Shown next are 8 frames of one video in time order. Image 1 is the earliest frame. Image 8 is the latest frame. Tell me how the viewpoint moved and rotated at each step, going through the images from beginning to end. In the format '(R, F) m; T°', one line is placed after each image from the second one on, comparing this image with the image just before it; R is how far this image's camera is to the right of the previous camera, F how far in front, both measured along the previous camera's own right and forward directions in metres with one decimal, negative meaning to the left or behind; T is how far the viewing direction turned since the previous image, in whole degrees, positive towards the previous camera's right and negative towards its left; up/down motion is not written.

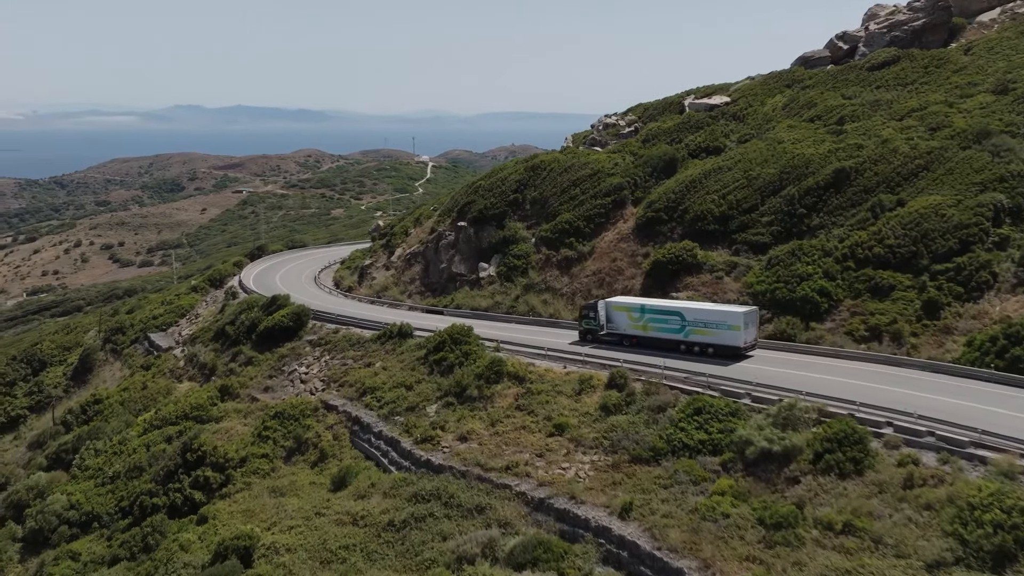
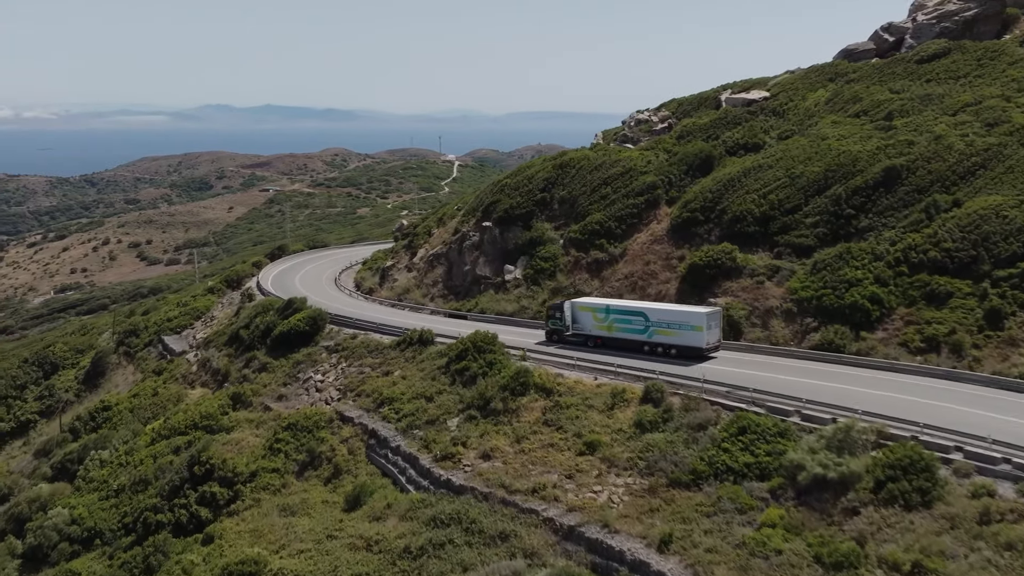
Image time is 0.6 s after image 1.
(0.0, +1.9) m; -2°
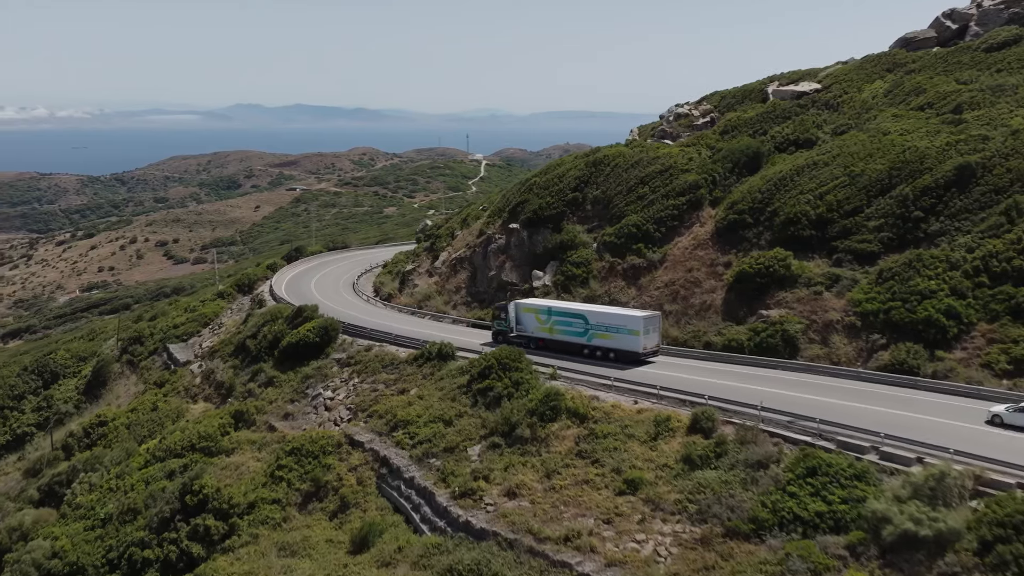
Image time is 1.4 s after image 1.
(-0.1, +3.0) m; -2°
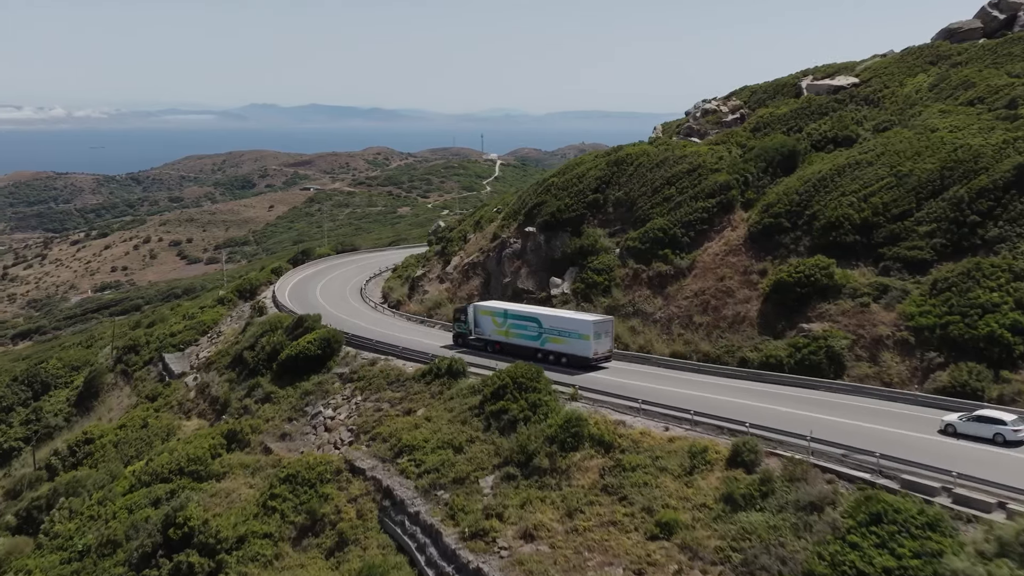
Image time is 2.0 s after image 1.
(-0.1, +2.4) m; -1°
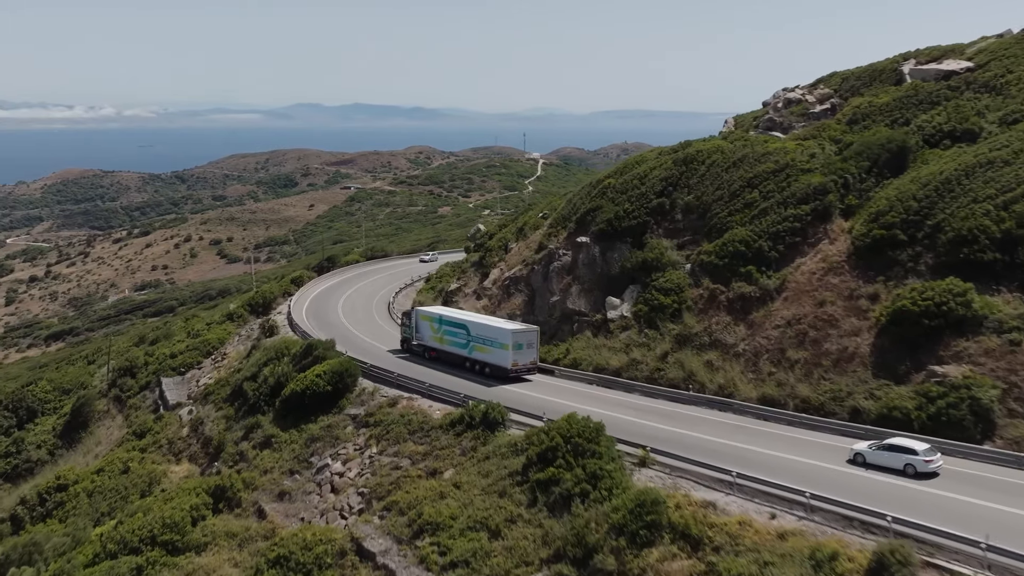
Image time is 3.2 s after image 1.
(-0.2, +5.3) m; -2°
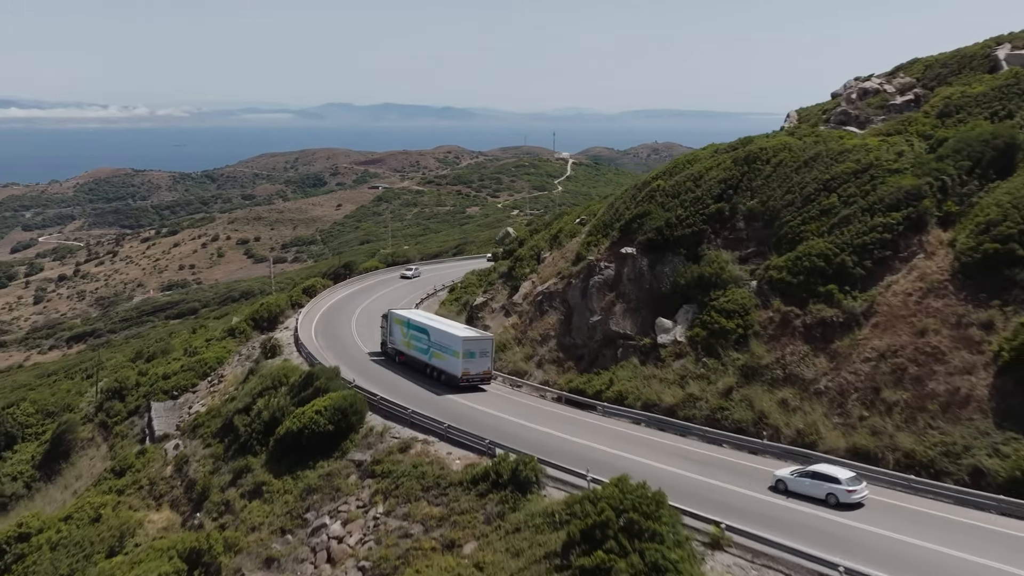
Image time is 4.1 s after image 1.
(-0.2, +3.9) m; -2°
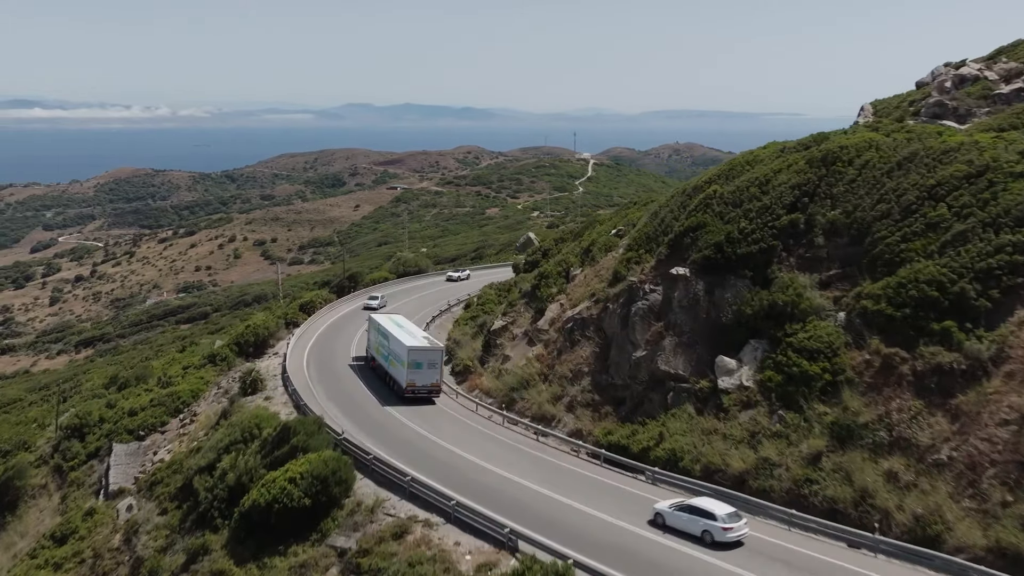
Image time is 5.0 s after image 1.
(-0.1, +4.6) m; -1°
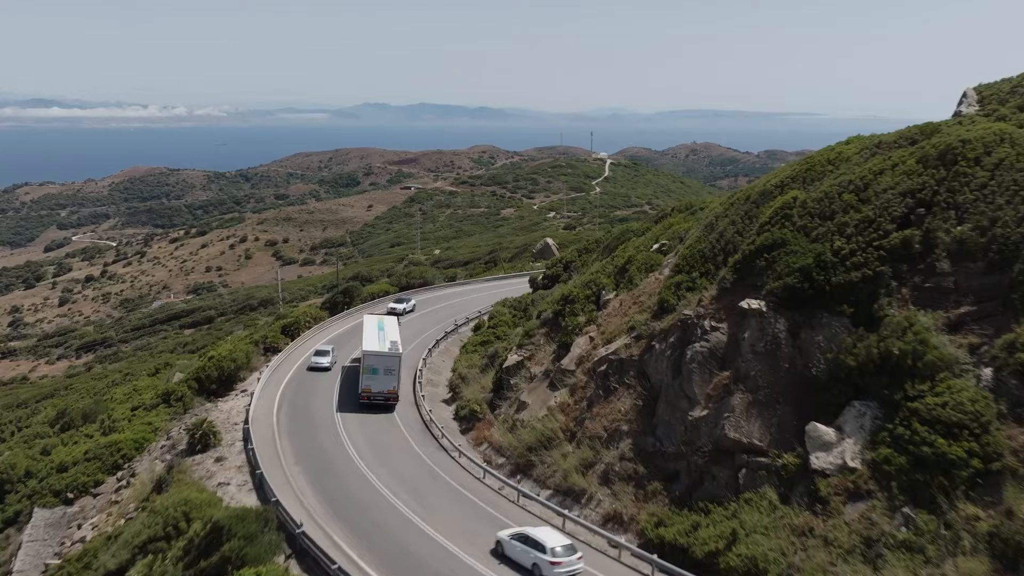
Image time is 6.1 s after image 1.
(-0.1, +5.1) m; -1°
